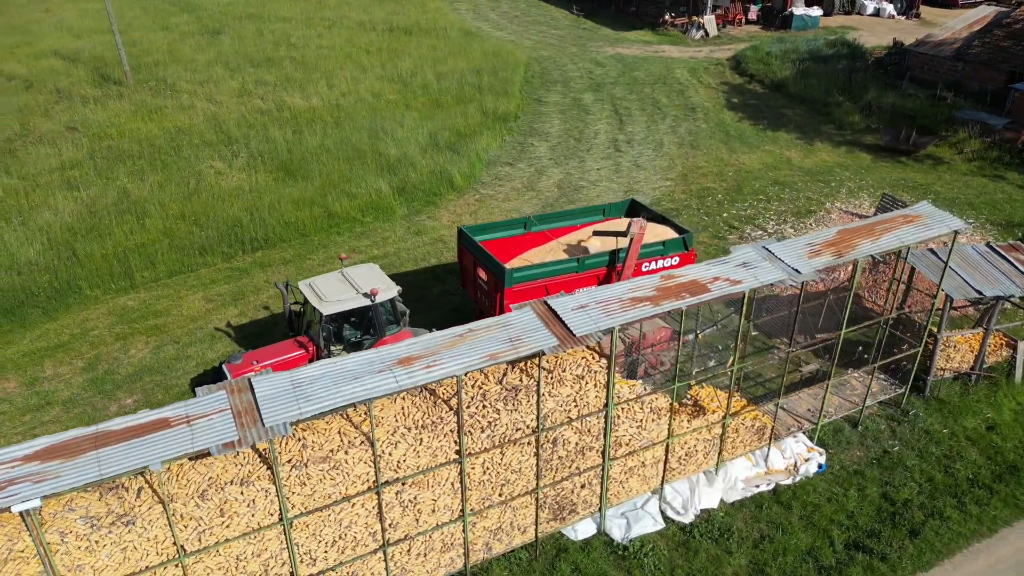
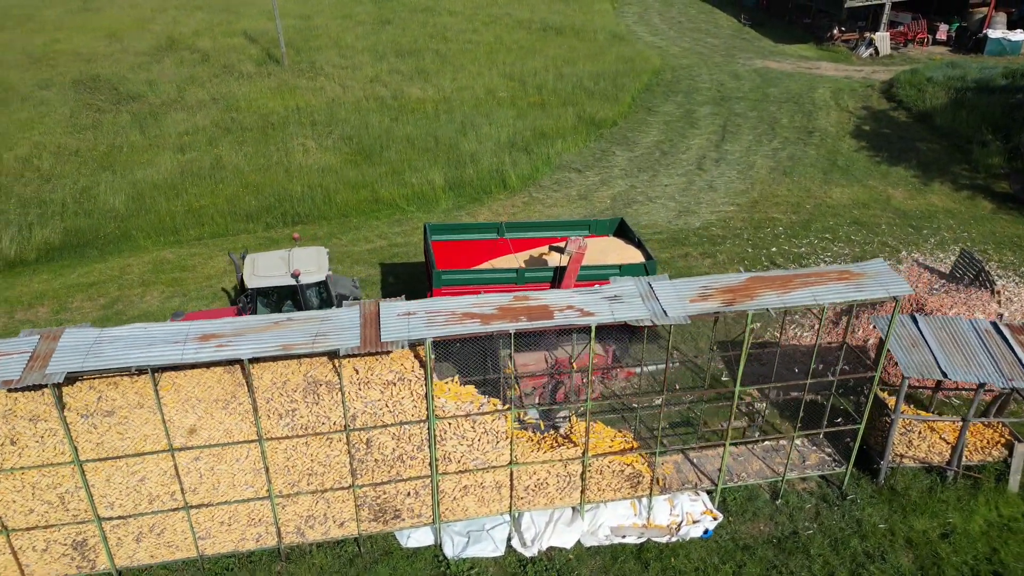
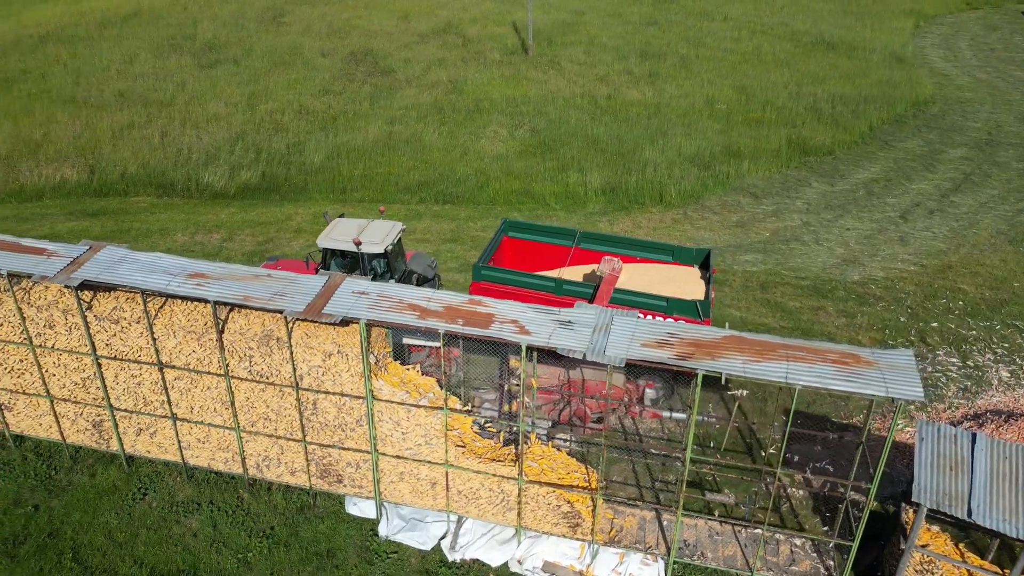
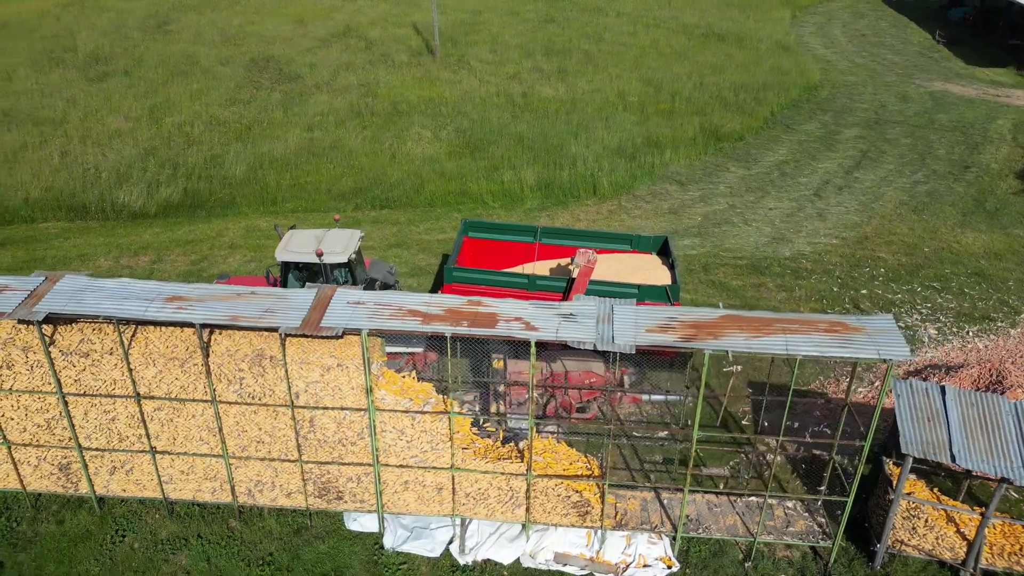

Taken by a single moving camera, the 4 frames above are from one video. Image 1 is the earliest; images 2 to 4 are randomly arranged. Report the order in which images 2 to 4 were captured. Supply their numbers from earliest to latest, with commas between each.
2, 4, 3
